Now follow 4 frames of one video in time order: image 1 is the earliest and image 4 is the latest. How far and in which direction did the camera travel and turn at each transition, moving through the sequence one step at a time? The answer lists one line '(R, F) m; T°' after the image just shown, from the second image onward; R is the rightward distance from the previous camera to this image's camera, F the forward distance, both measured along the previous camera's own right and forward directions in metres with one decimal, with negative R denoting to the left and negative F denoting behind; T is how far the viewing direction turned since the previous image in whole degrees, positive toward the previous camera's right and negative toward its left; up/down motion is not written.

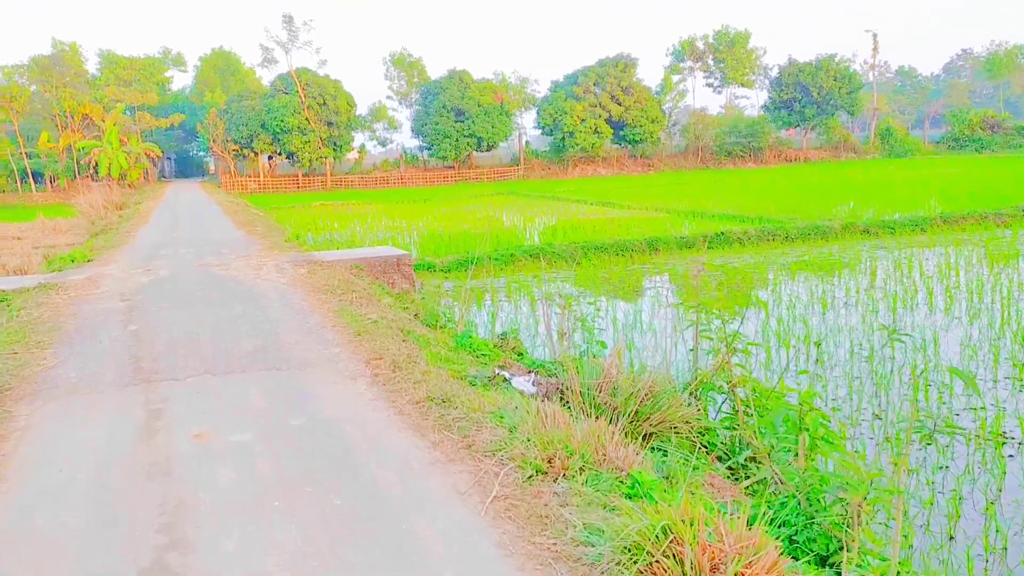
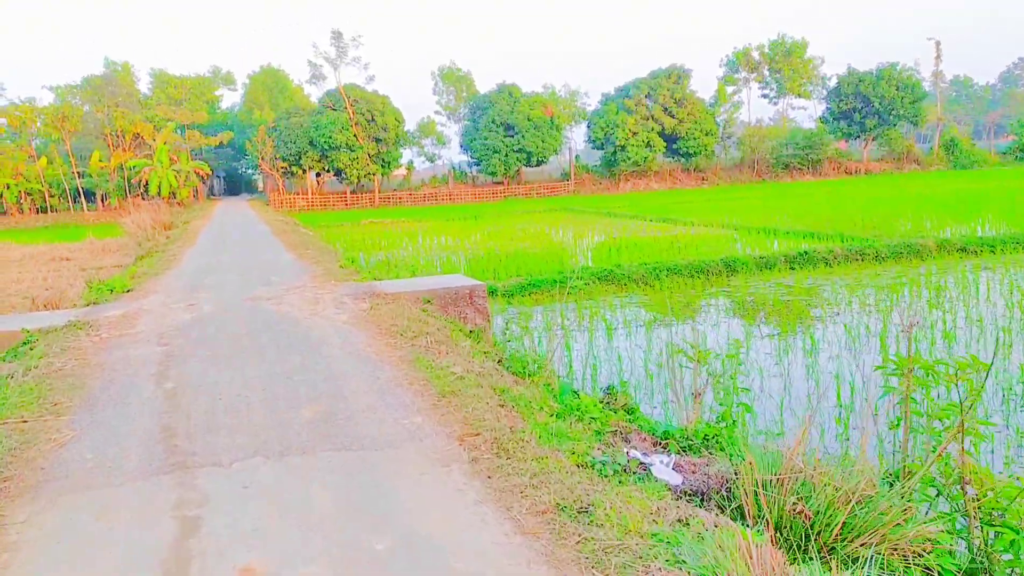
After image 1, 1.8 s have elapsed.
(-0.3, +0.9) m; -3°
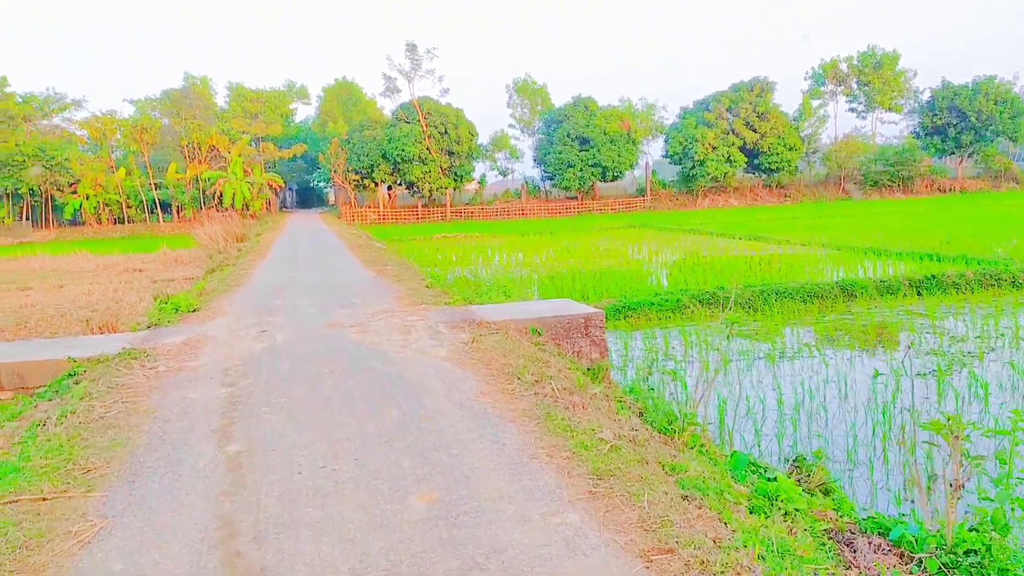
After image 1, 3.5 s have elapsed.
(-0.3, +1.0) m; -4°
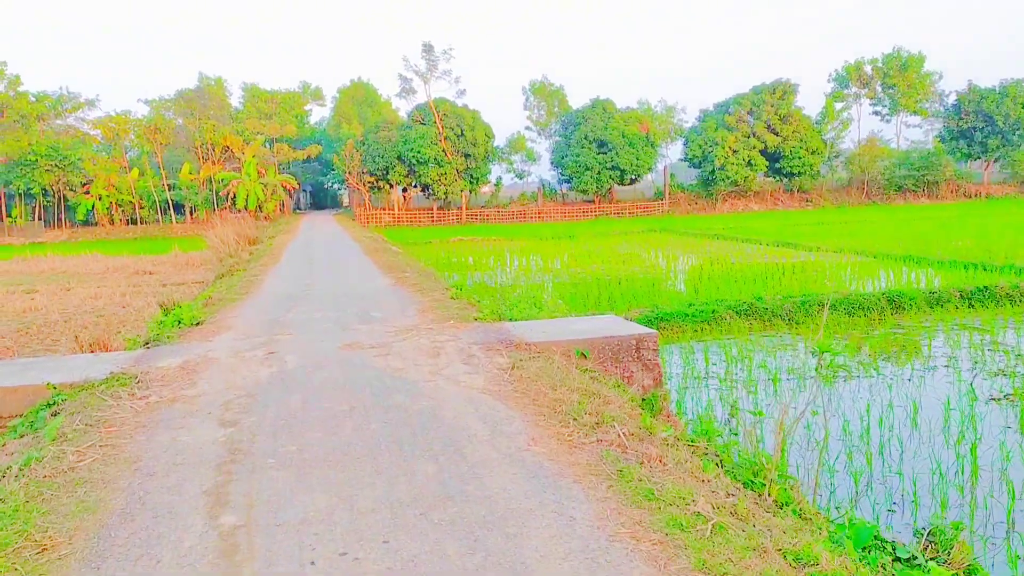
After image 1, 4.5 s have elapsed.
(-0.2, +0.6) m; -1°
